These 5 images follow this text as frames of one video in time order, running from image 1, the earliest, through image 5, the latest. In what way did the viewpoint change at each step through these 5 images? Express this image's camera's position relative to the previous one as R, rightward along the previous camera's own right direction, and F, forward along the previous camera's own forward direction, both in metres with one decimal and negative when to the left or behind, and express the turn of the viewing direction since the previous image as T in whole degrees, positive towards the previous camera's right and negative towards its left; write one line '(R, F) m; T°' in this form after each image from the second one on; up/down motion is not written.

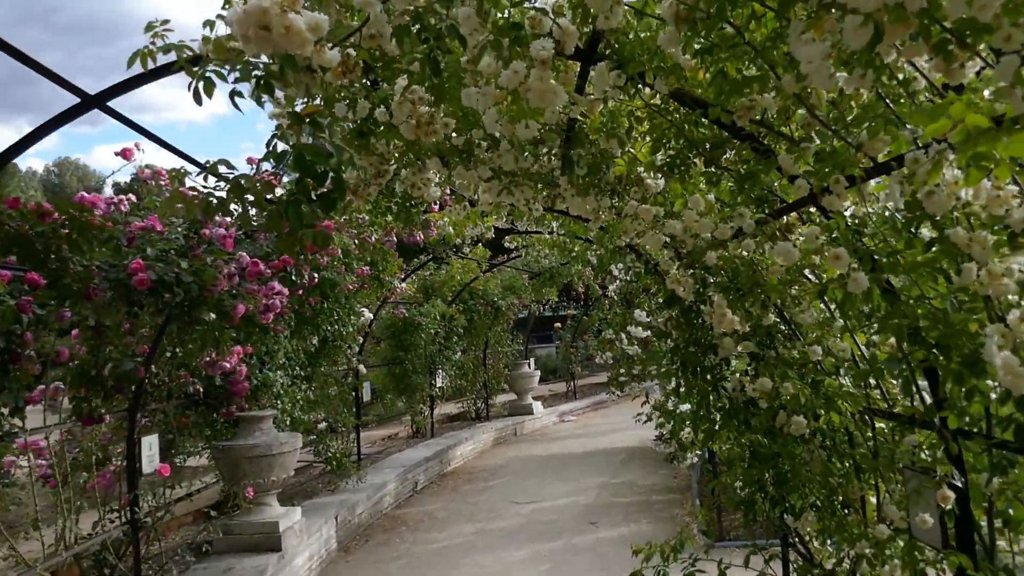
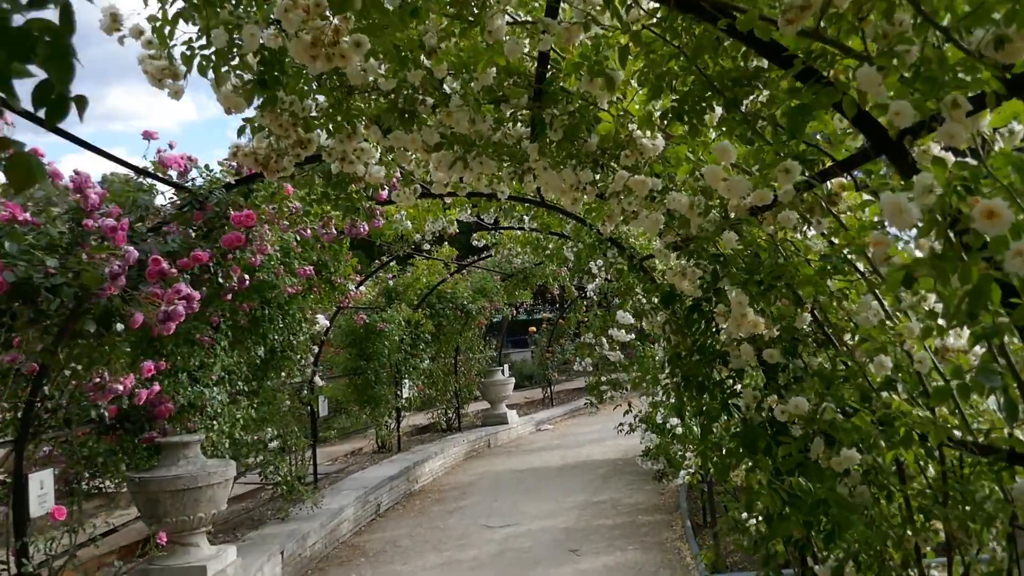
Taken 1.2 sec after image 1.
(0.0, +0.5) m; +2°
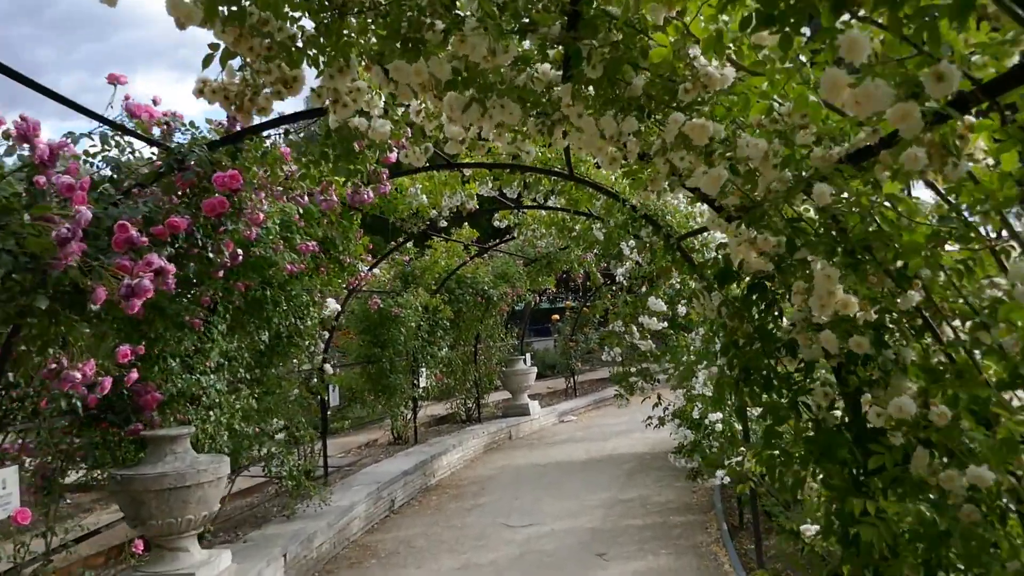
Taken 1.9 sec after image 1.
(0.0, +0.4) m; -1°
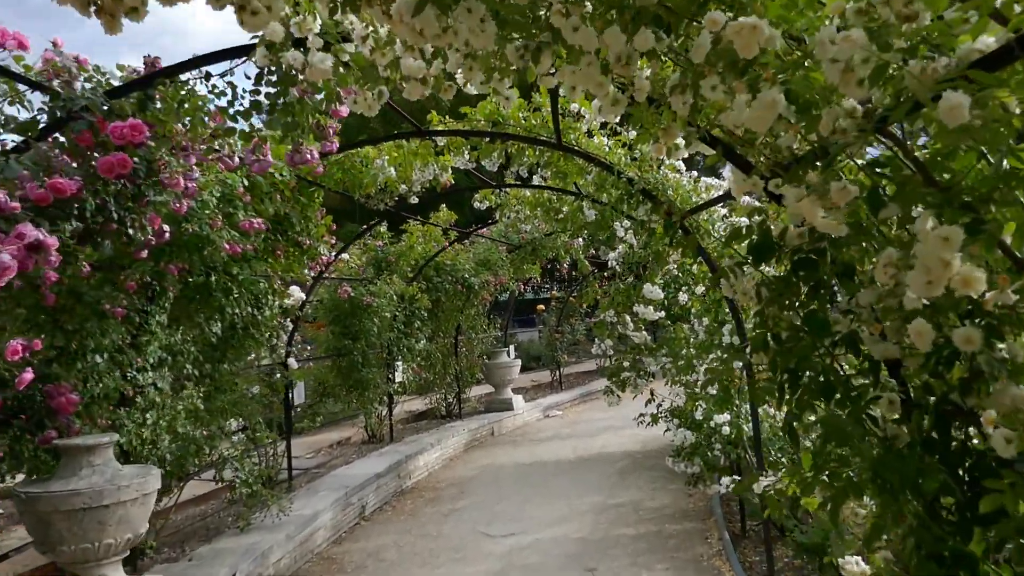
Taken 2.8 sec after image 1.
(0.0, +0.5) m; +1°
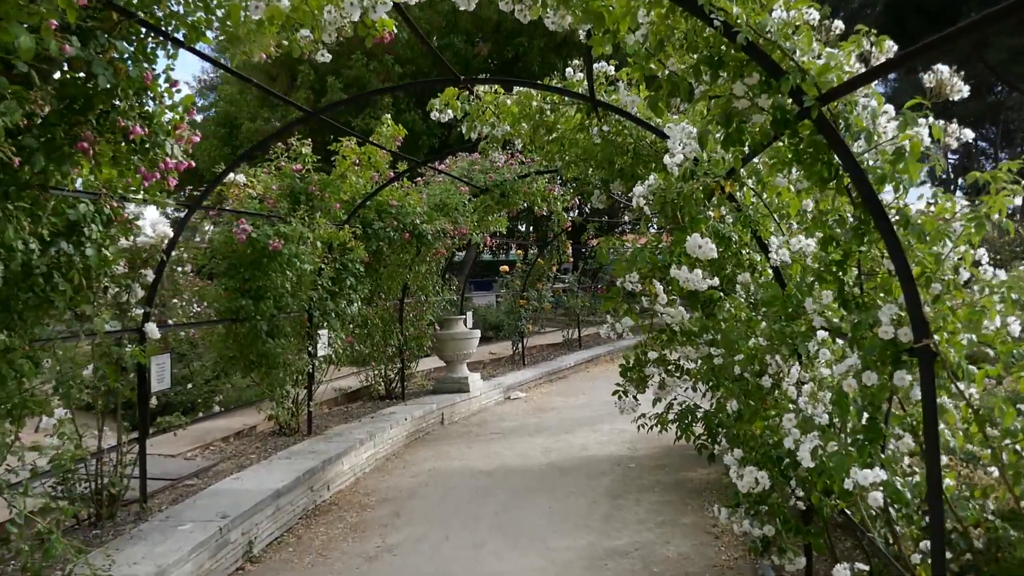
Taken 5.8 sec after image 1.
(-0.1, +1.5) m; +3°
